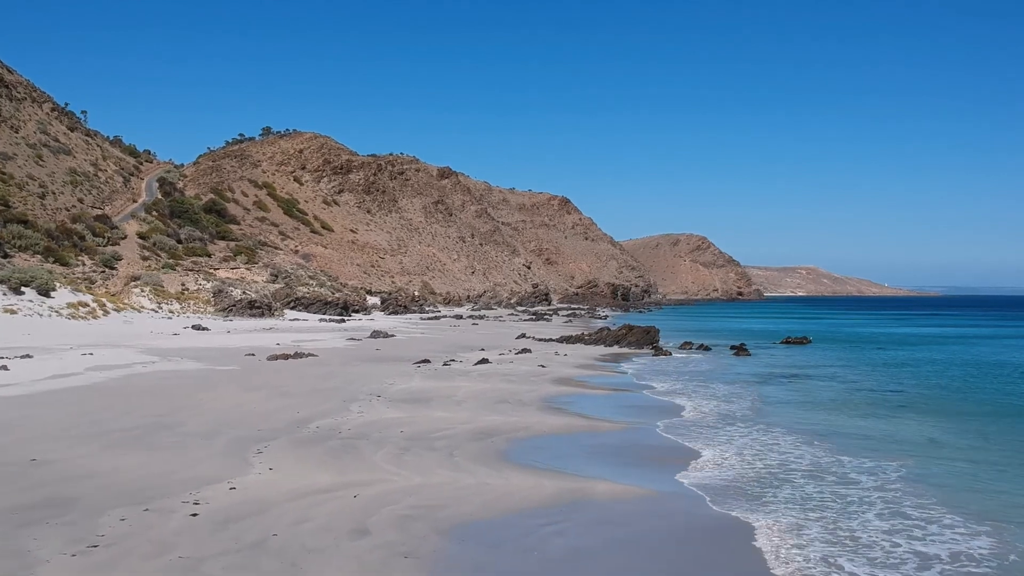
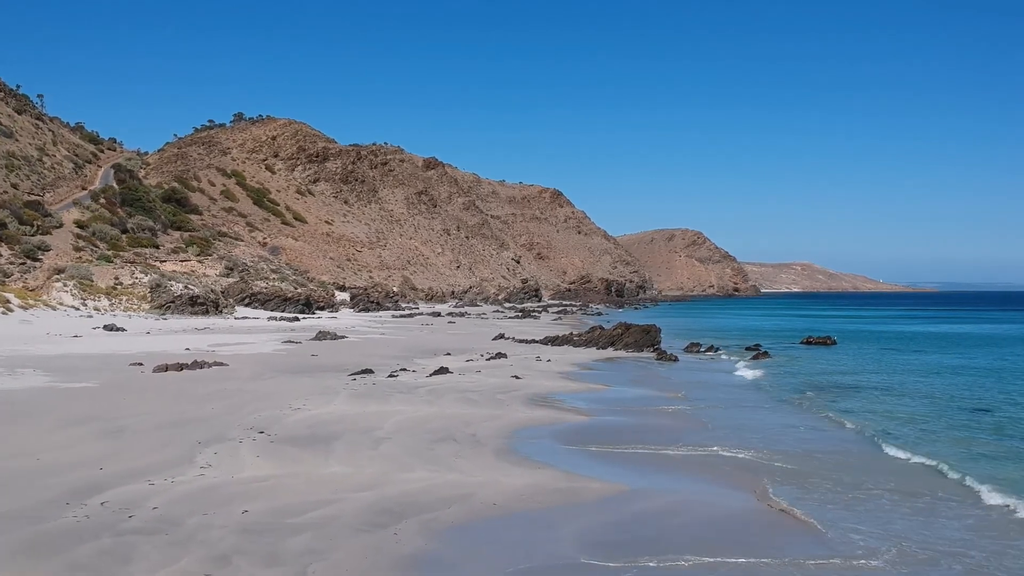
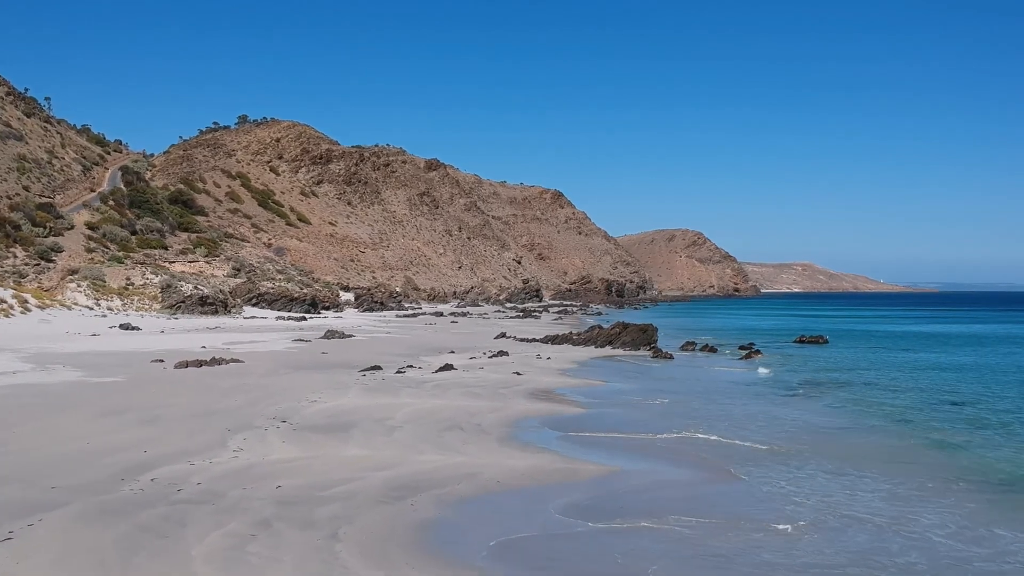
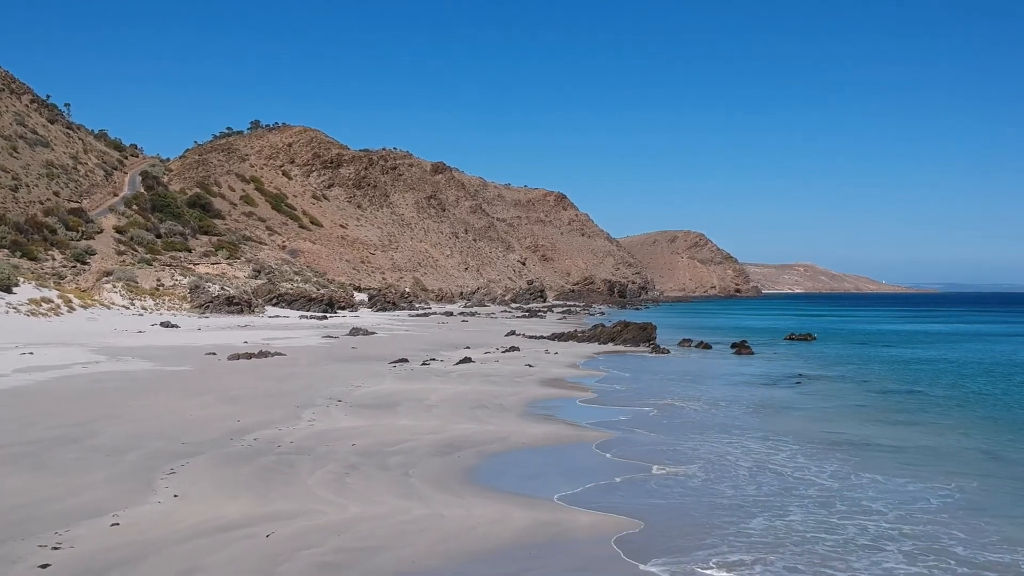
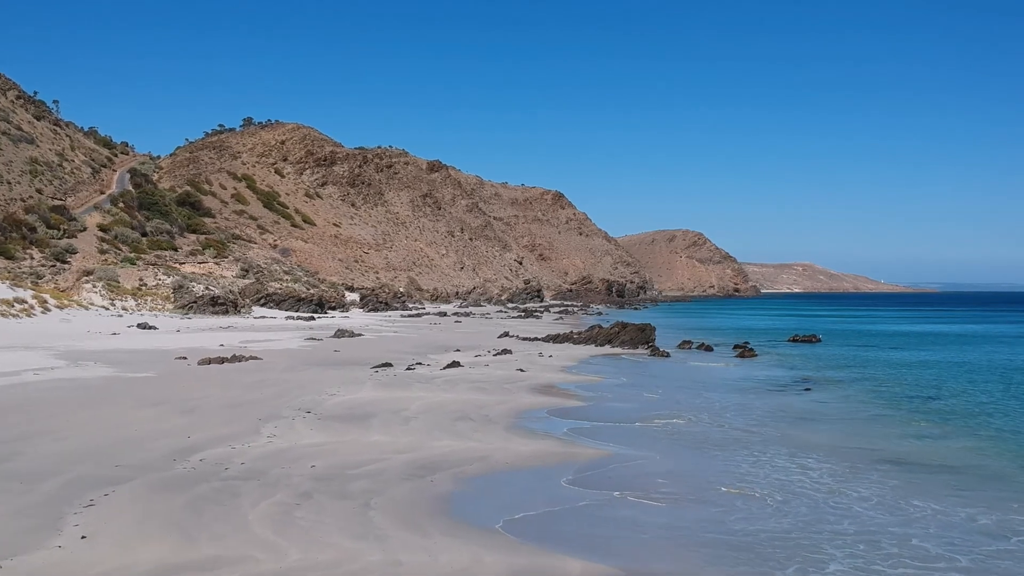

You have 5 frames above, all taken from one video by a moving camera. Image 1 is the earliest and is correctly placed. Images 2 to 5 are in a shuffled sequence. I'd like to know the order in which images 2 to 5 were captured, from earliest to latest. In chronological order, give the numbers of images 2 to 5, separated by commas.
4, 5, 3, 2
